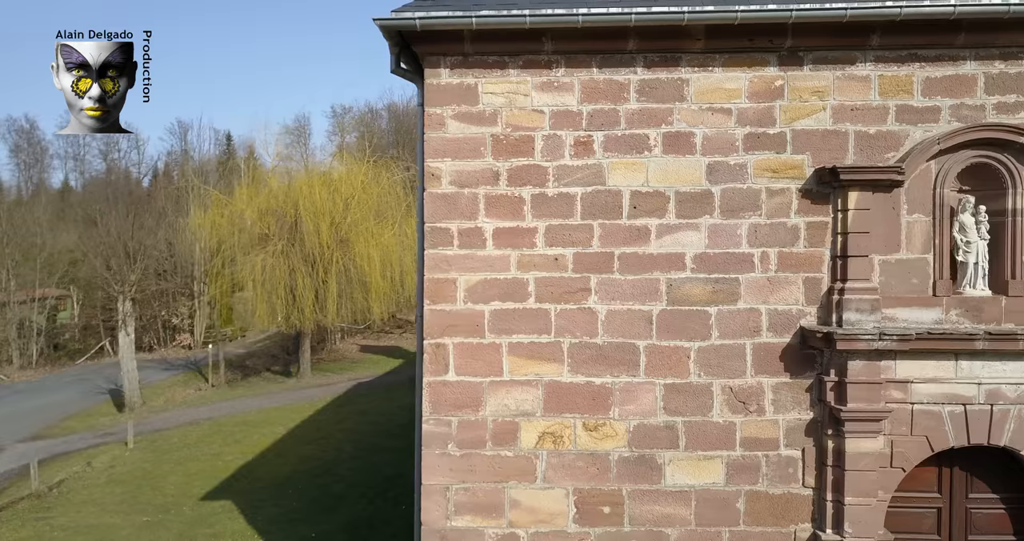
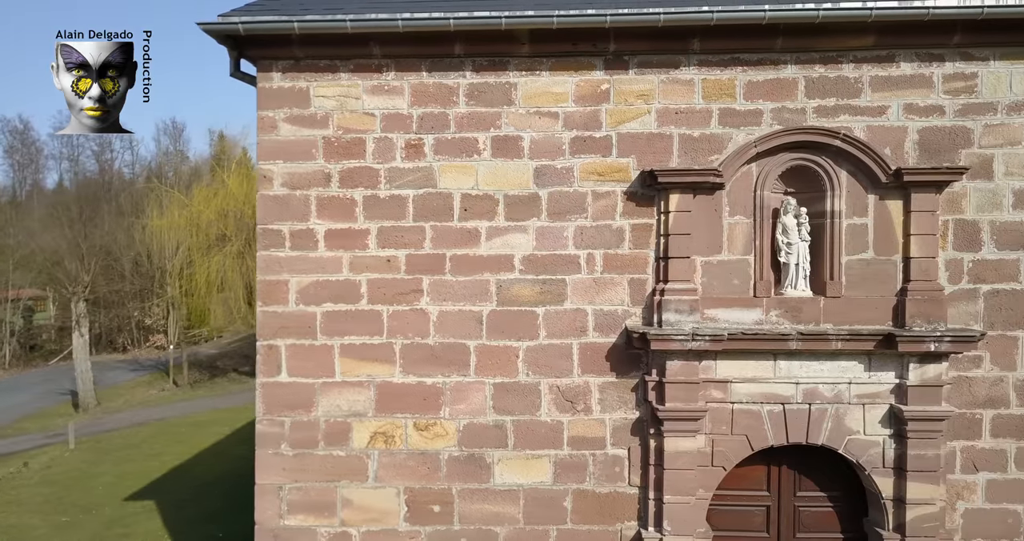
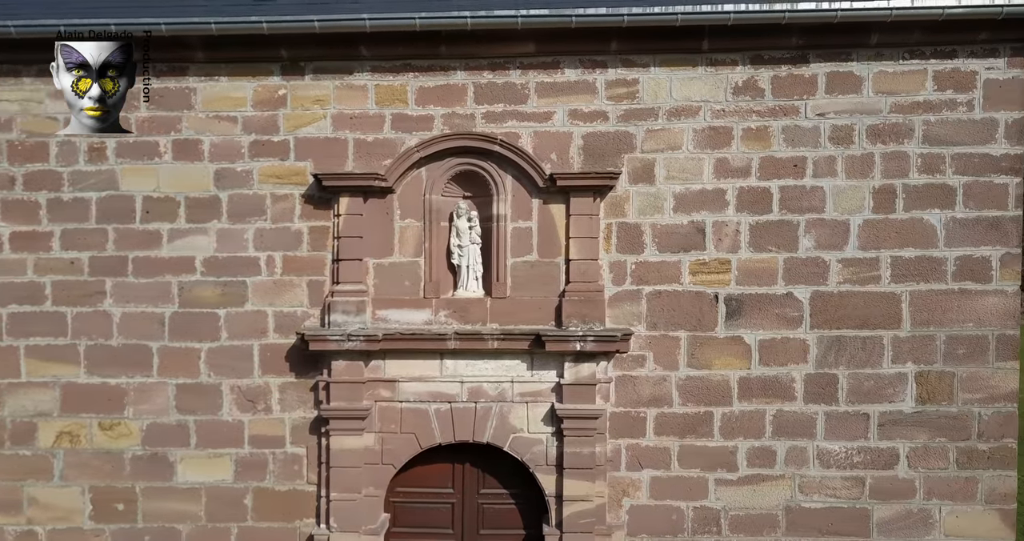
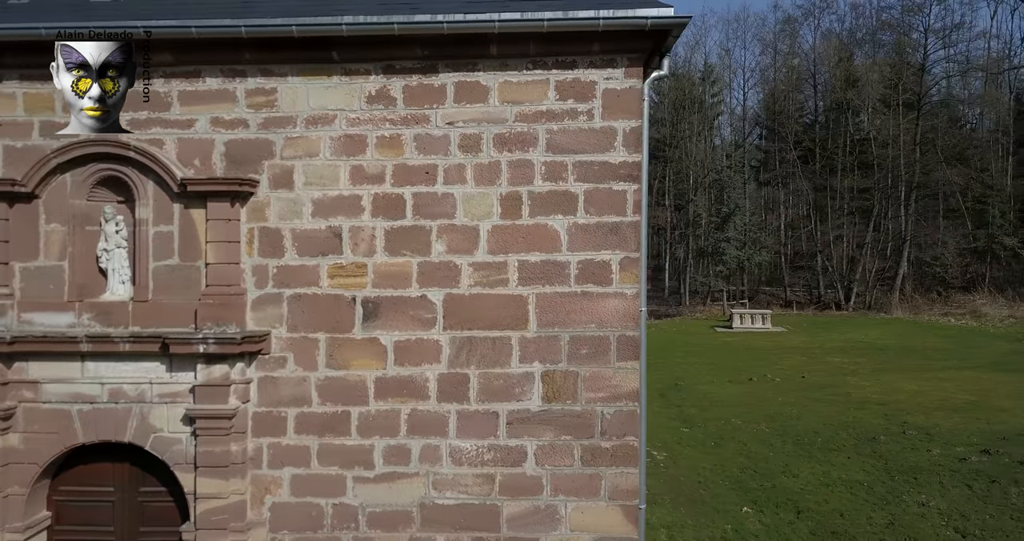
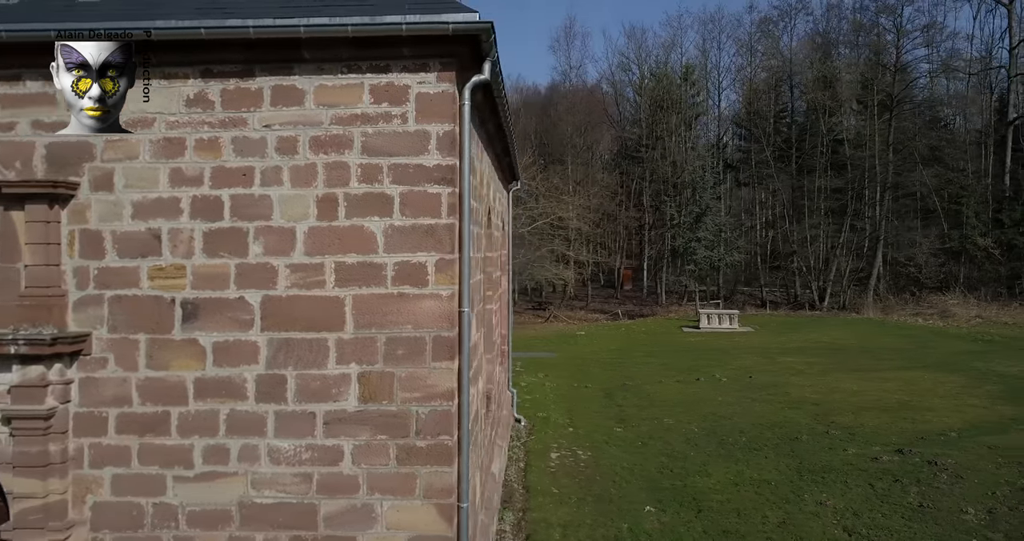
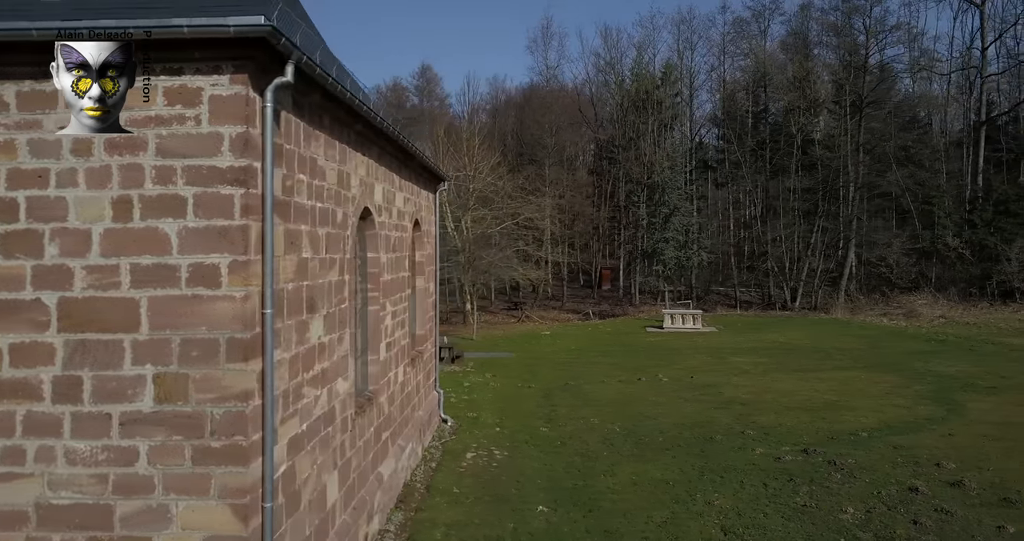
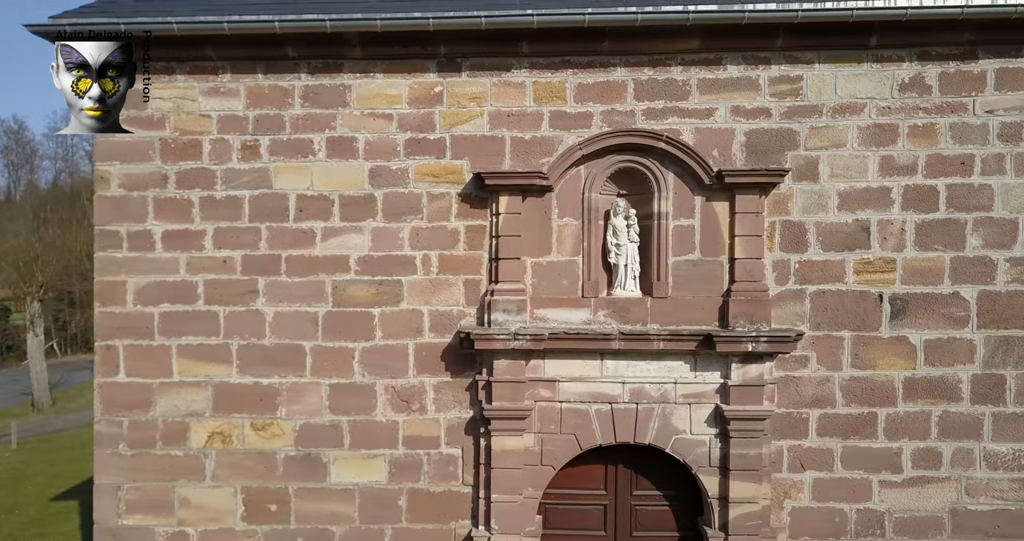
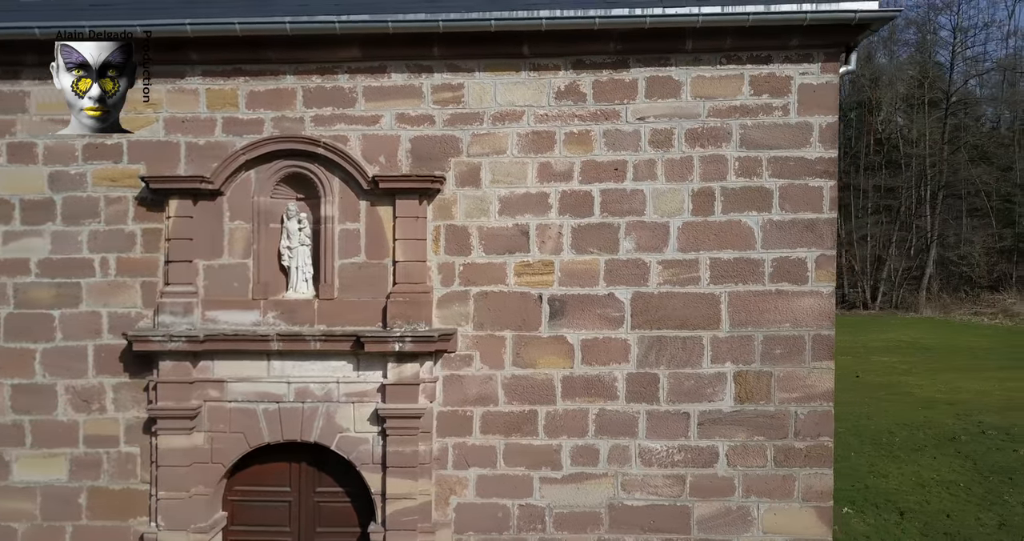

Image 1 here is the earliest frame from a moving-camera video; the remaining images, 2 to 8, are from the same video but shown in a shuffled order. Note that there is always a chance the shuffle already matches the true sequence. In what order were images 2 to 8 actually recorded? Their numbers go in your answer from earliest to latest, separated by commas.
2, 7, 3, 8, 4, 5, 6
